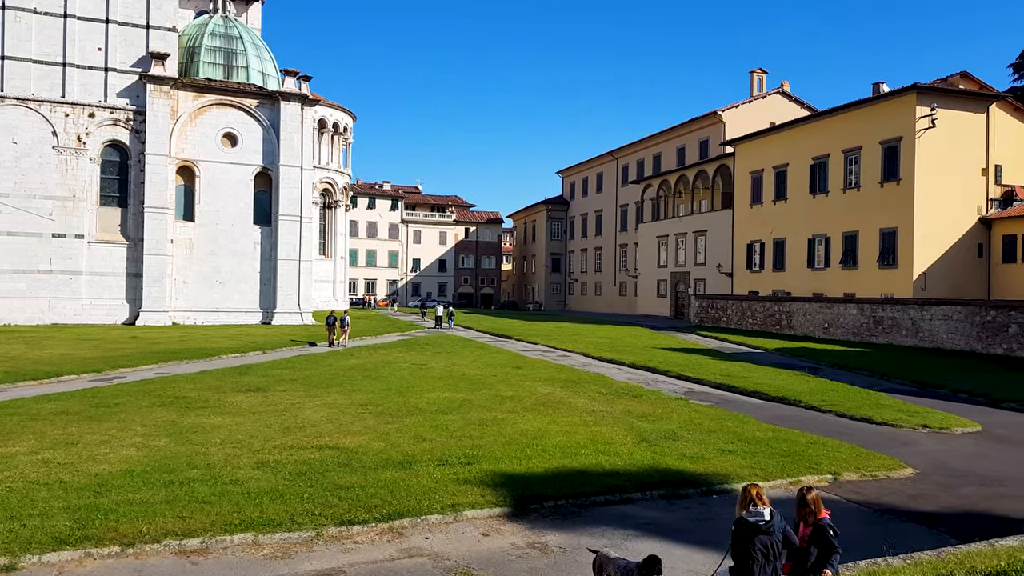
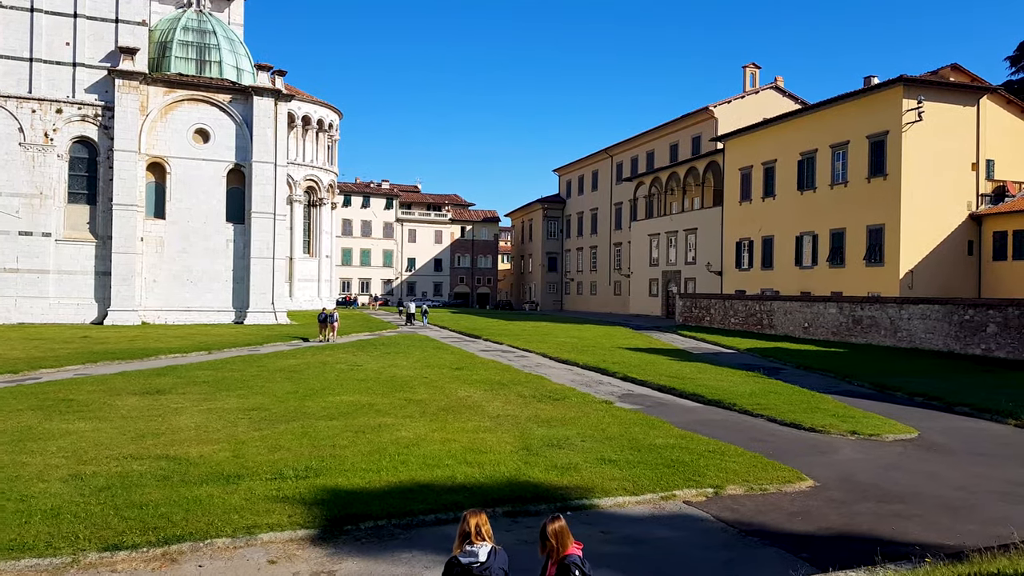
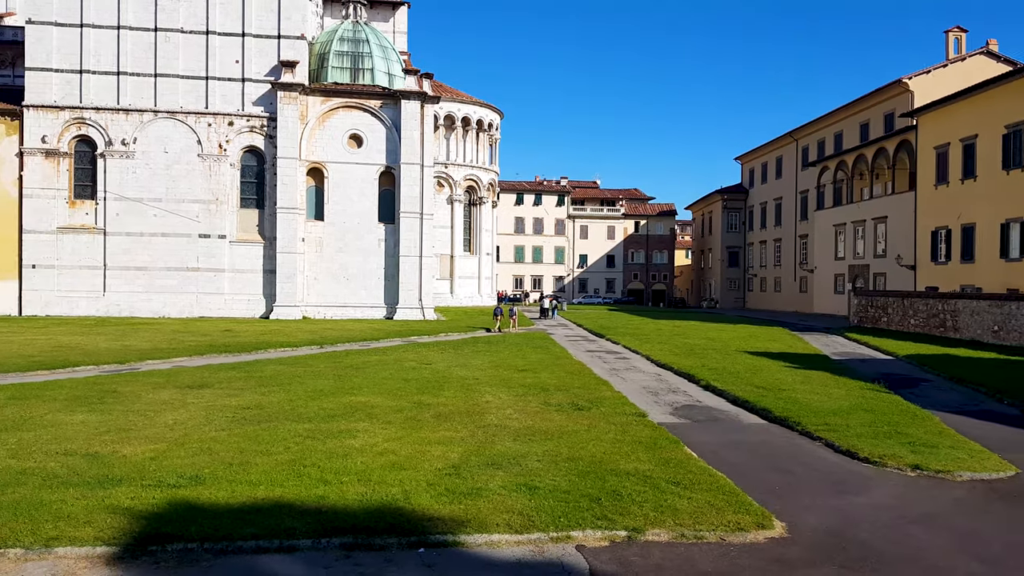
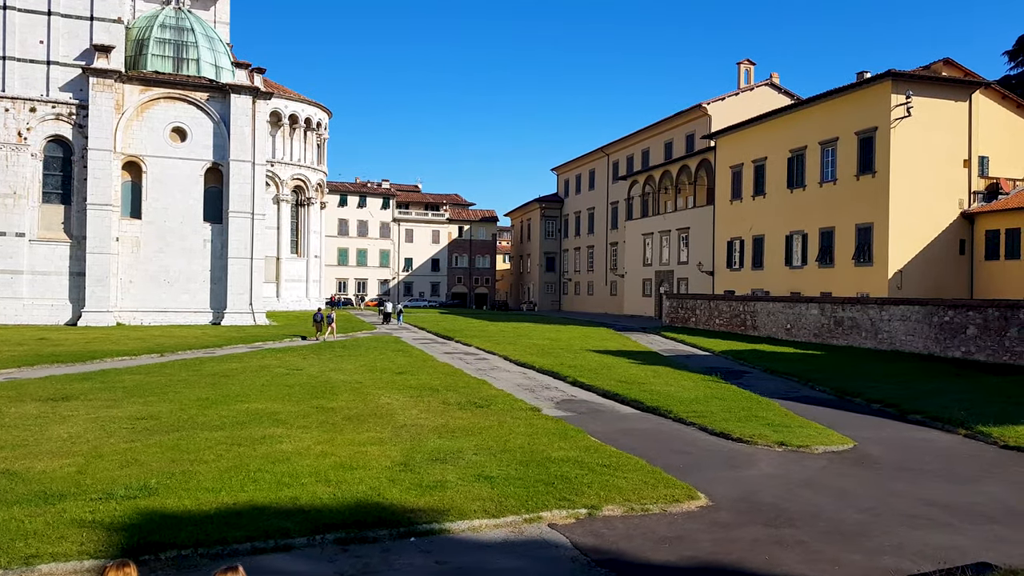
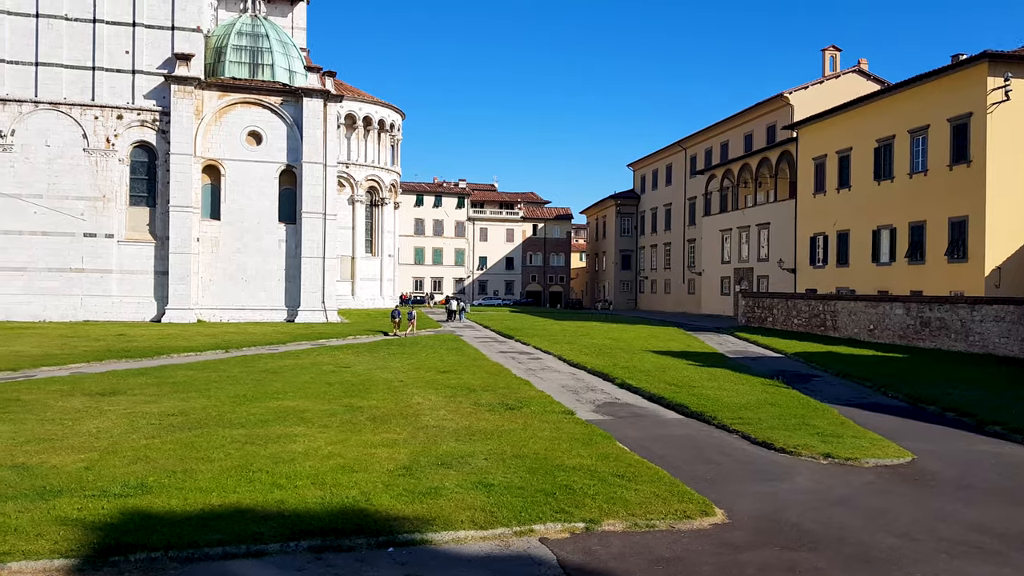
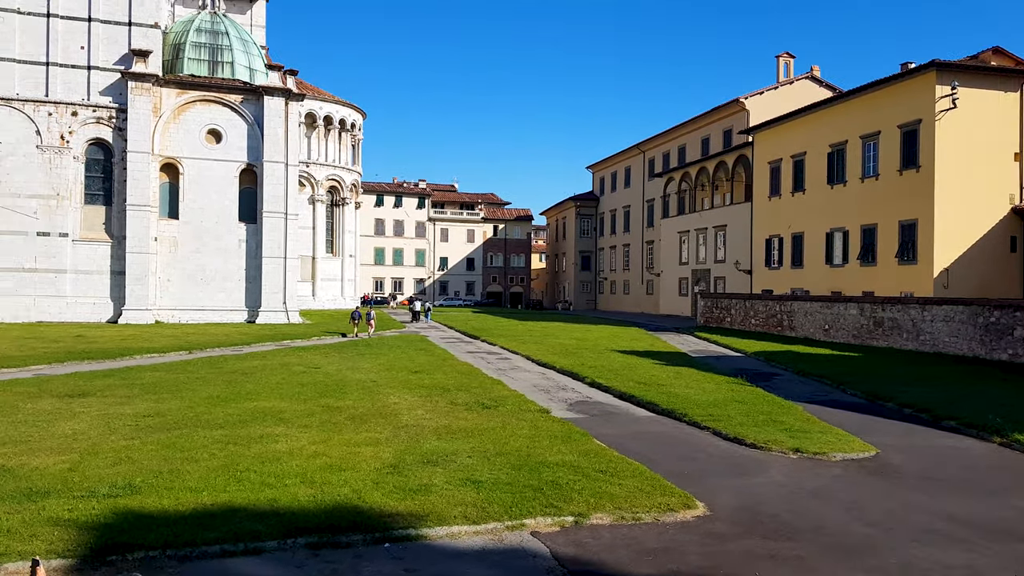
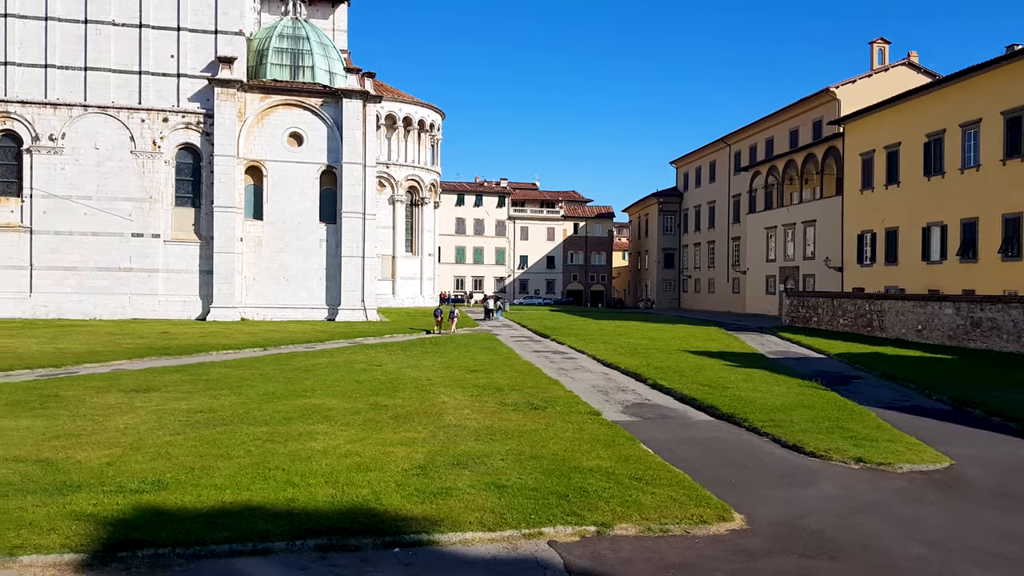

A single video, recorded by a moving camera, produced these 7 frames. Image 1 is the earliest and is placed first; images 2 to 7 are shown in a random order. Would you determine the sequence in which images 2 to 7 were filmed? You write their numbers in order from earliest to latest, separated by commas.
2, 4, 6, 5, 7, 3
